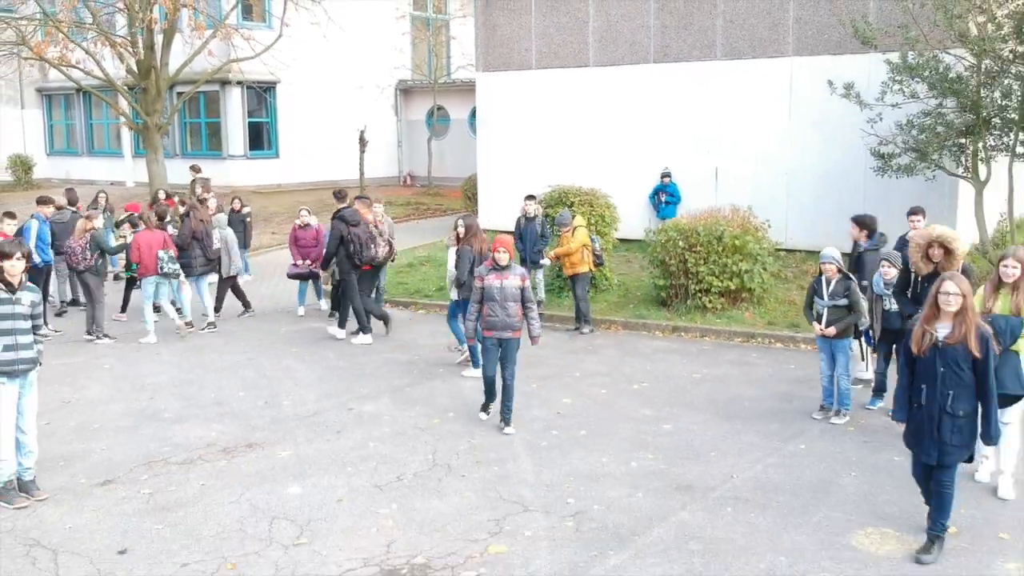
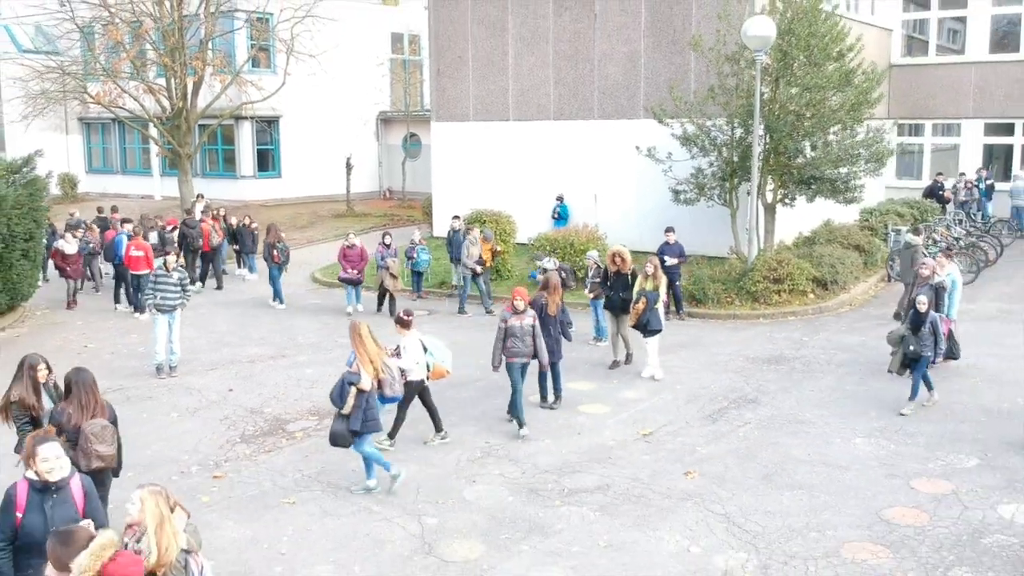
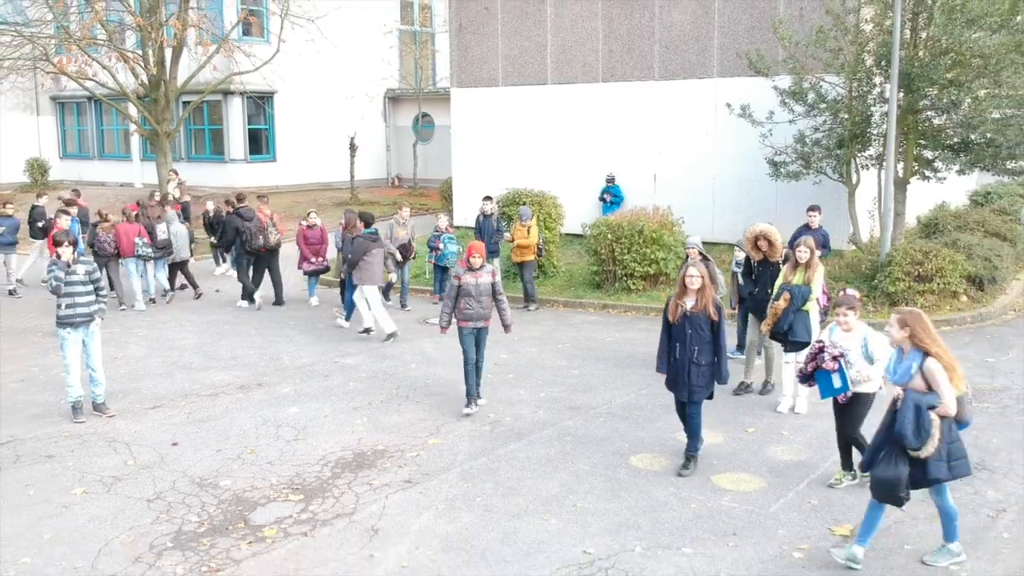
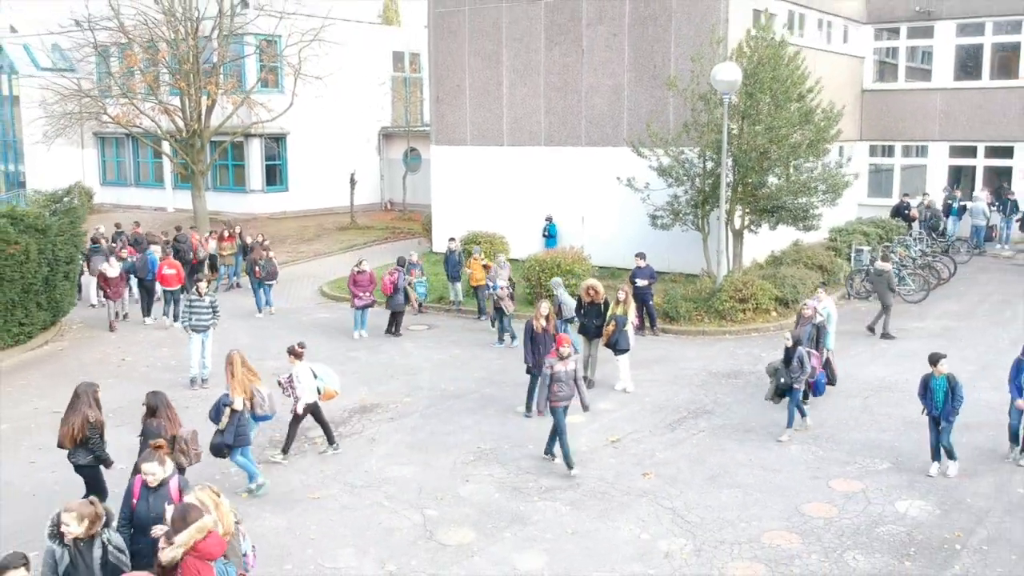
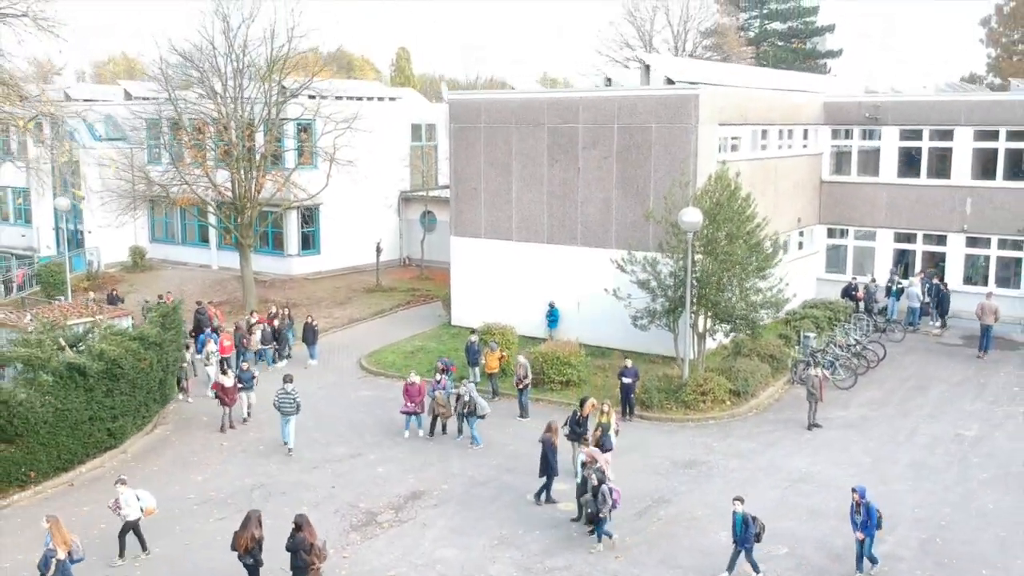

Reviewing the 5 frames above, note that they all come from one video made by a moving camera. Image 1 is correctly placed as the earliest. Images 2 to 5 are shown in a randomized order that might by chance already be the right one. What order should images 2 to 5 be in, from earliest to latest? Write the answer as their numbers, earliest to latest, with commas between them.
3, 2, 4, 5
